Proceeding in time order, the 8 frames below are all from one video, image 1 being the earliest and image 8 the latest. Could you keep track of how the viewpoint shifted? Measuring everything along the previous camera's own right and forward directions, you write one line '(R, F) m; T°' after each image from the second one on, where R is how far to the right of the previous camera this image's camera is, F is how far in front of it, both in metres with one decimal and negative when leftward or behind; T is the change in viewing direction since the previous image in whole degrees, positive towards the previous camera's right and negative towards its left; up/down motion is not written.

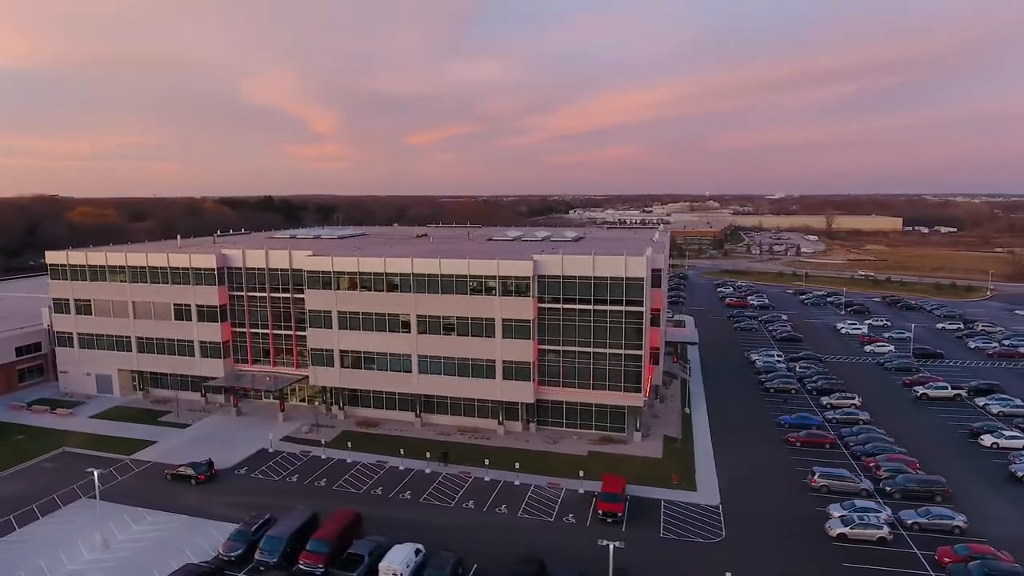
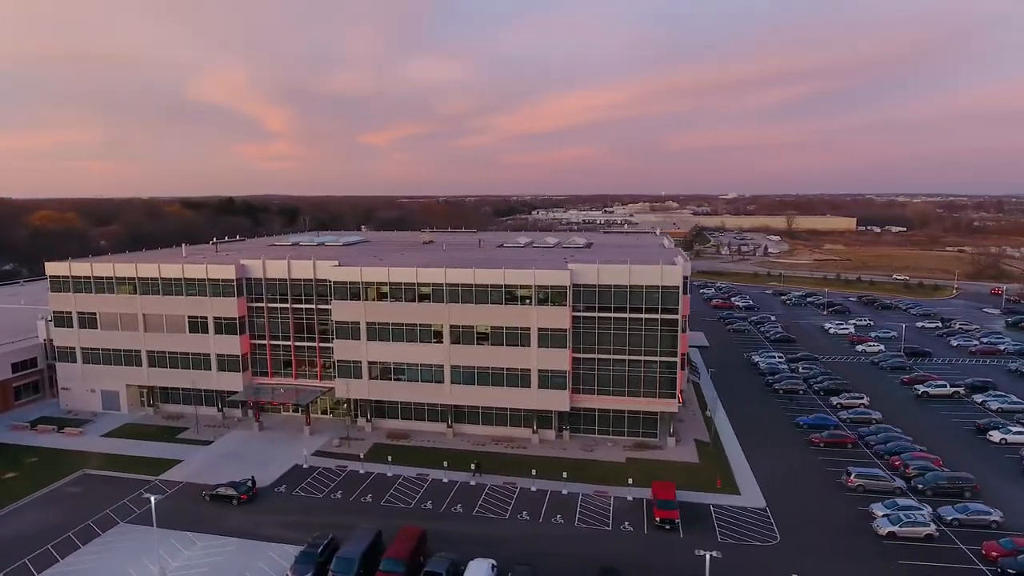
(-4.9, +0.1) m; +4°
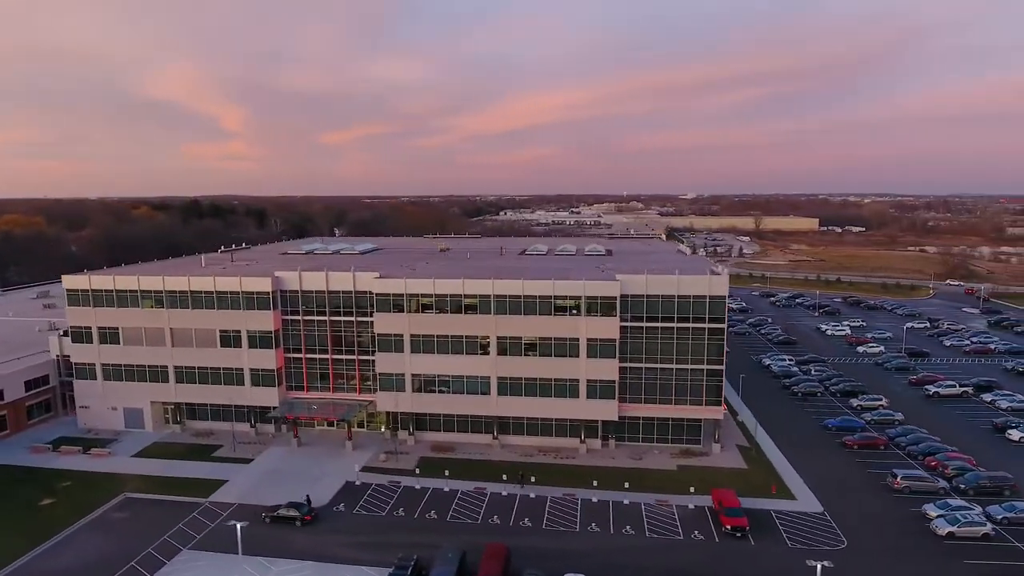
(-5.6, +0.2) m; +4°
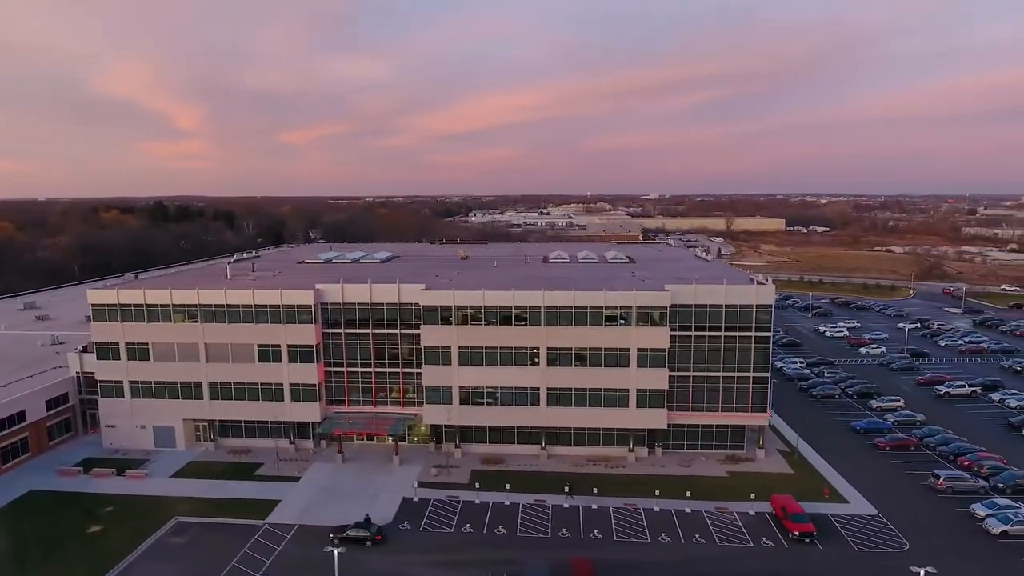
(-5.6, +0.2) m; +3°
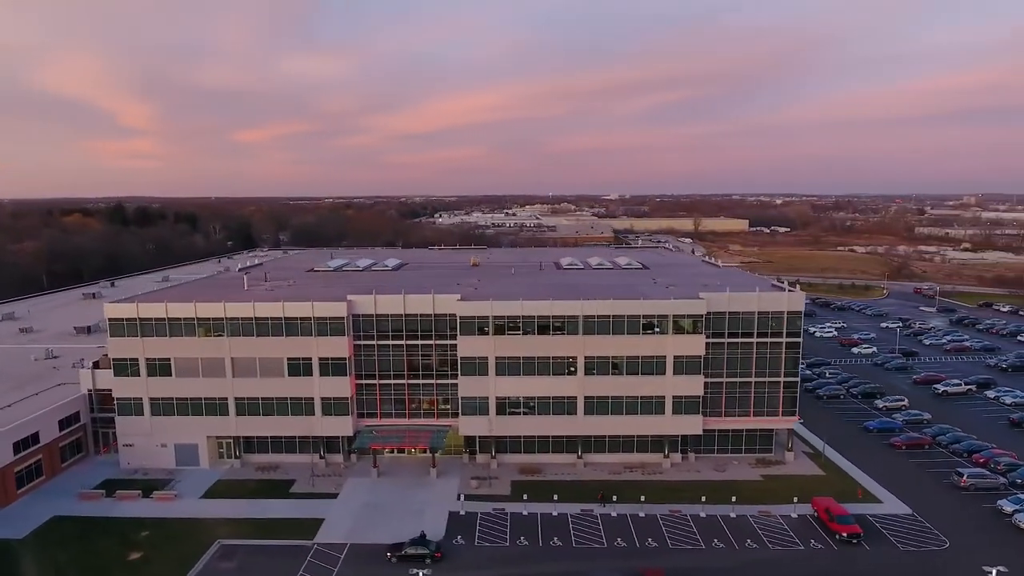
(-5.0, +0.3) m; +4°
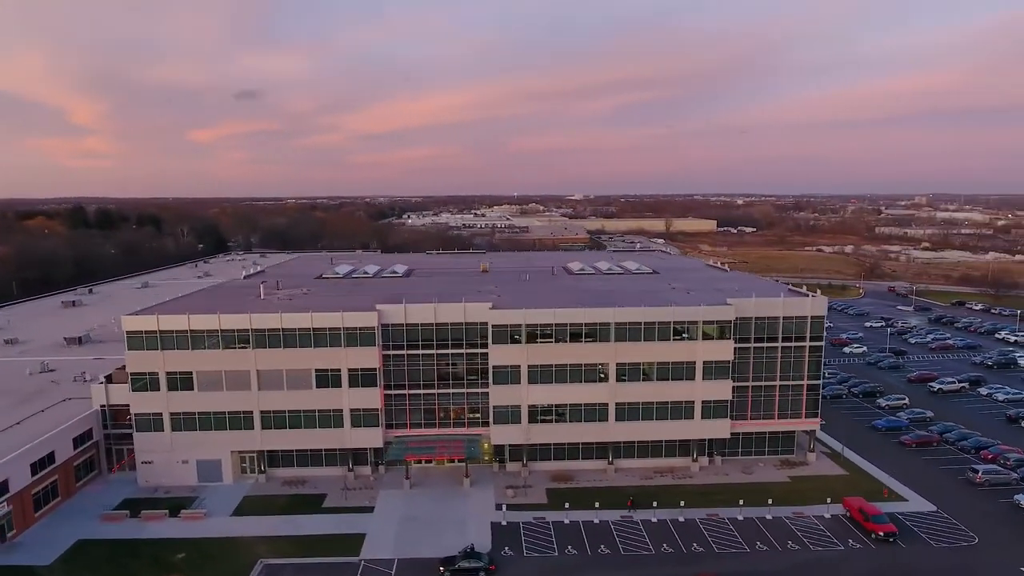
(-4.4, +0.2) m; +3°
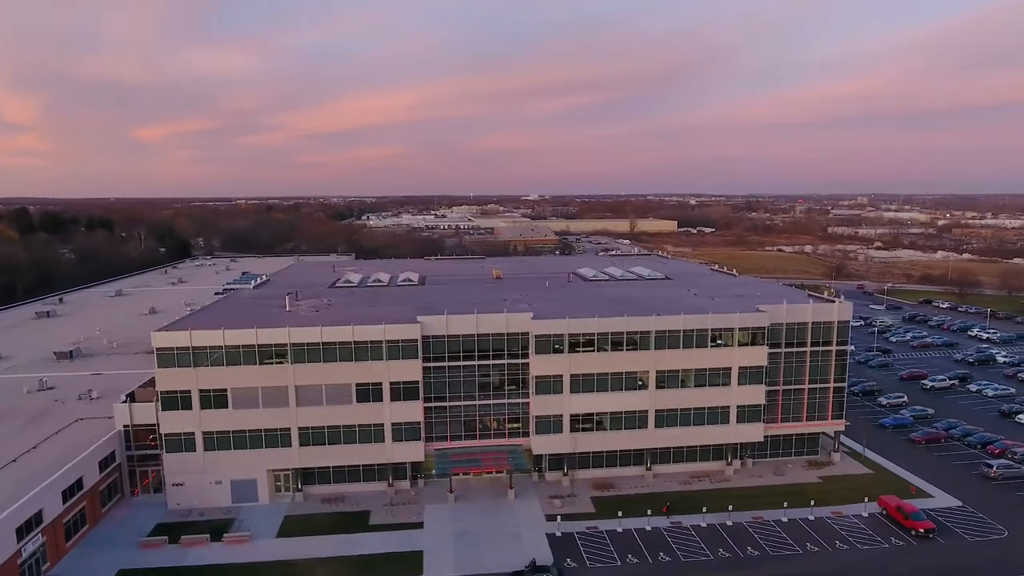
(-5.7, +0.3) m; +4°
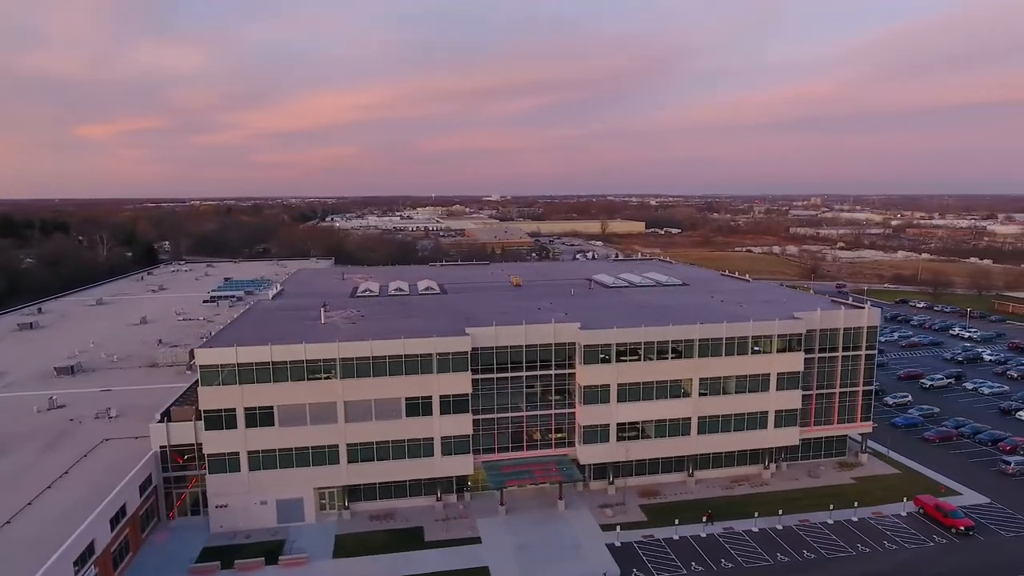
(-5.7, +0.3) m; +4°
